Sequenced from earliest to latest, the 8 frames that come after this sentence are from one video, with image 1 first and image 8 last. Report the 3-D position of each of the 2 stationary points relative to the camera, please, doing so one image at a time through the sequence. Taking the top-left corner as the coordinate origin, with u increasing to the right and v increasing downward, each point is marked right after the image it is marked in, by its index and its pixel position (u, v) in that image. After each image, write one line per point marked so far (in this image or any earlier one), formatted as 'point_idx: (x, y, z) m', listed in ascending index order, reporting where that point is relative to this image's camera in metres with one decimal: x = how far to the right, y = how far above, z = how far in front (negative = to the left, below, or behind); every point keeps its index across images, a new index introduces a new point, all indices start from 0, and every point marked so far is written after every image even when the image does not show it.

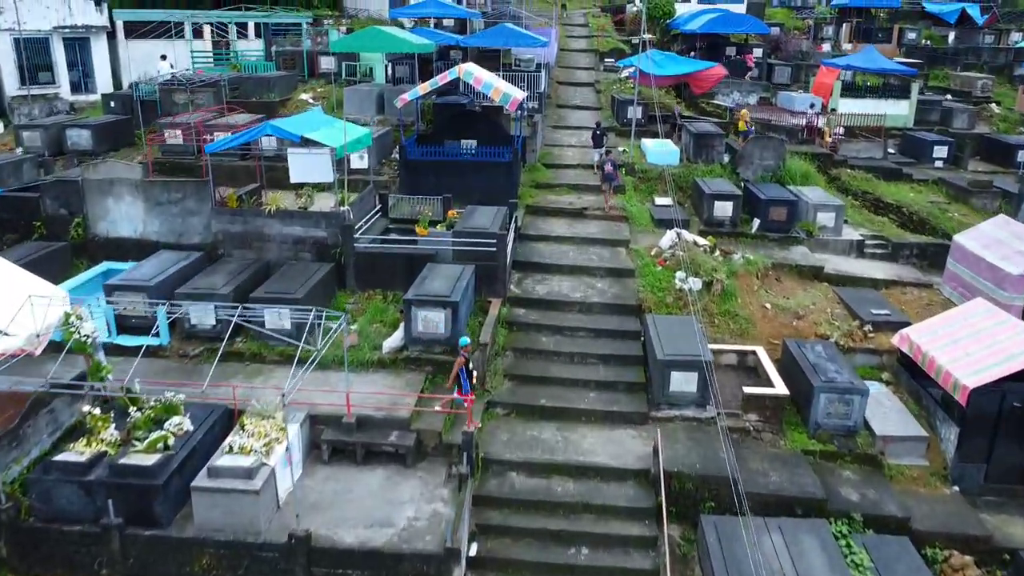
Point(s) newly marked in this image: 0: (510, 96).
0: (0.0, +3.2, +16.5) m
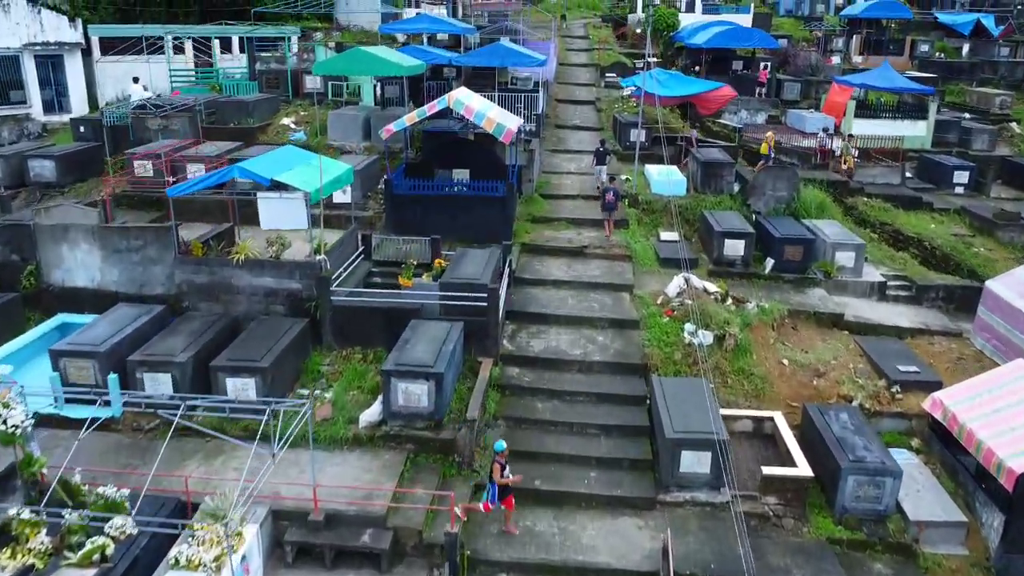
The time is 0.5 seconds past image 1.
0: (-0.1, +2.5, +15.2) m
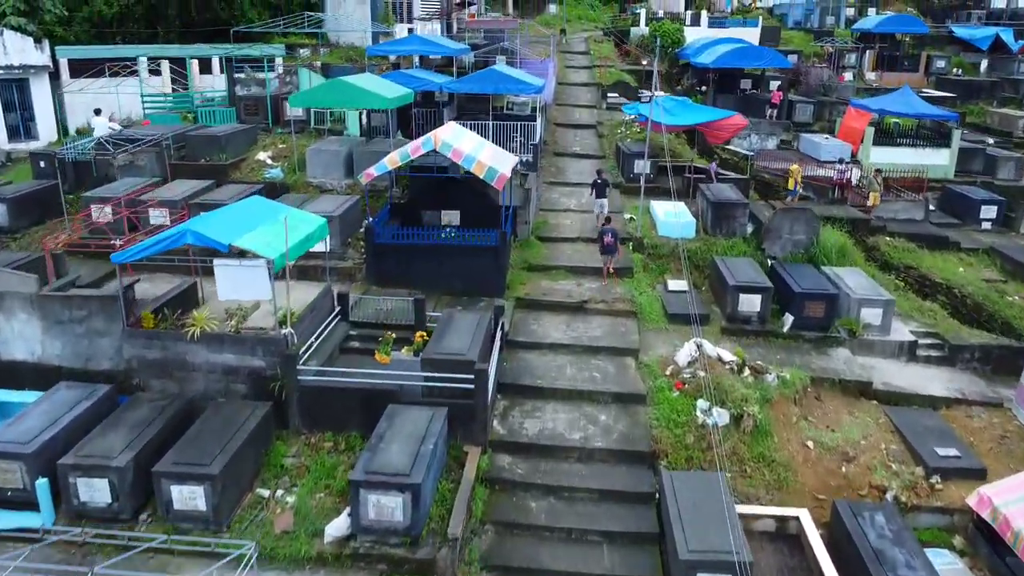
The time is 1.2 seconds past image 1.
0: (-0.2, +1.6, +13.8) m
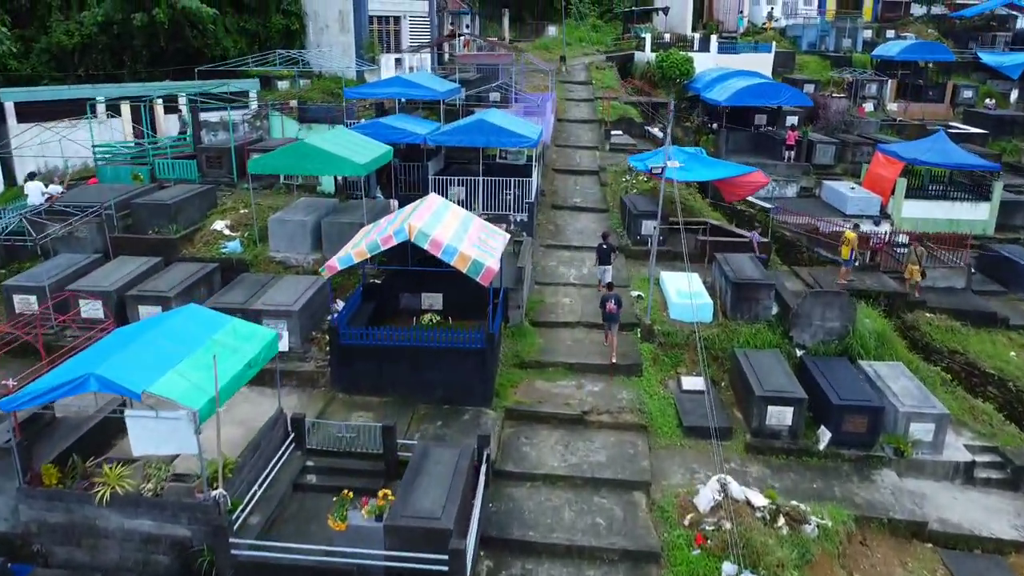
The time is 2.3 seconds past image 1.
0: (-0.4, +0.3, +11.7) m
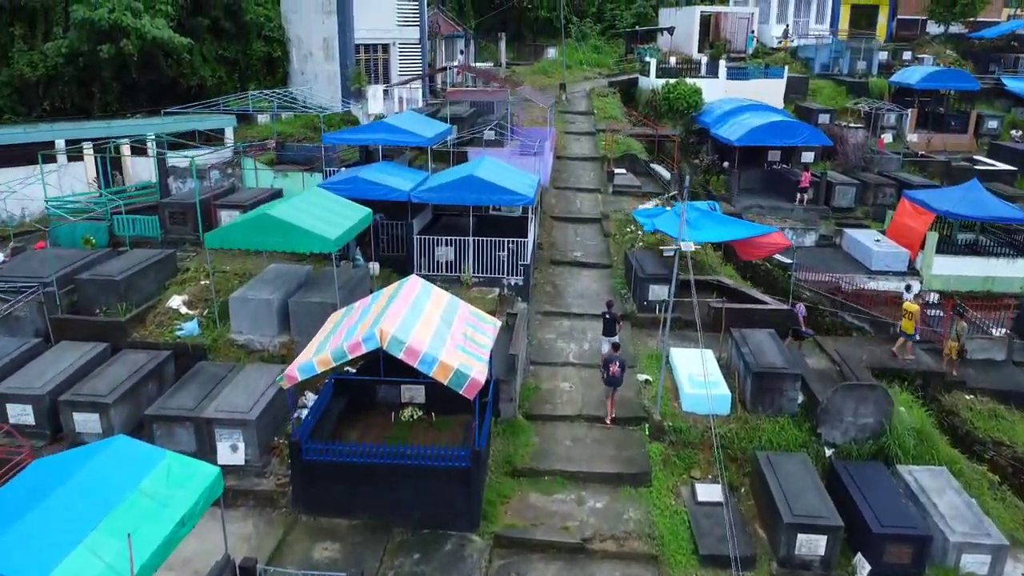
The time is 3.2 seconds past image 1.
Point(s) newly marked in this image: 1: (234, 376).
0: (-0.5, -0.9, +10.1) m
1: (-3.4, -1.1, +12.2) m
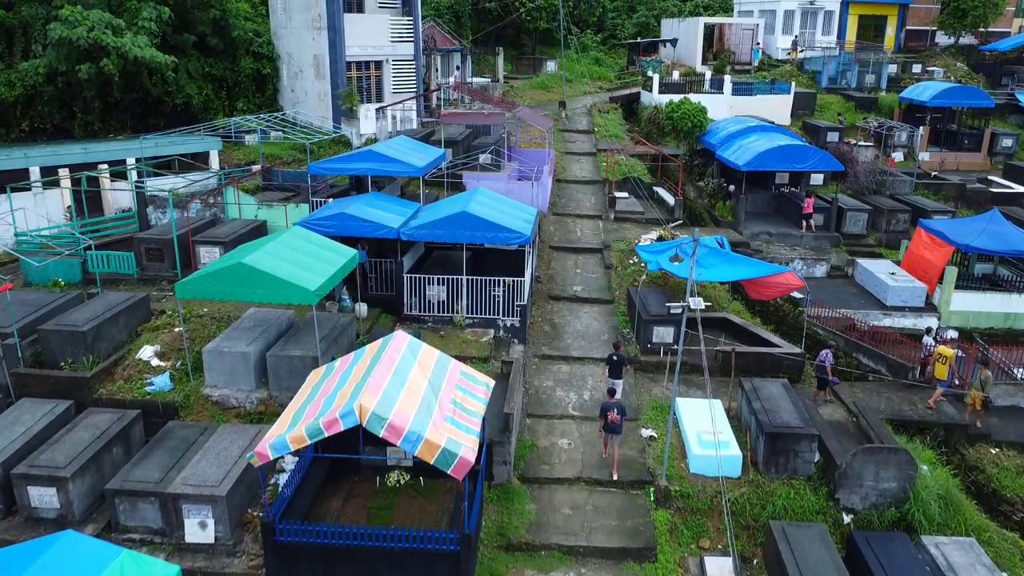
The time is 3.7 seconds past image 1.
0: (-0.5, -1.5, +9.2) m
1: (-3.4, -1.7, +11.3) m
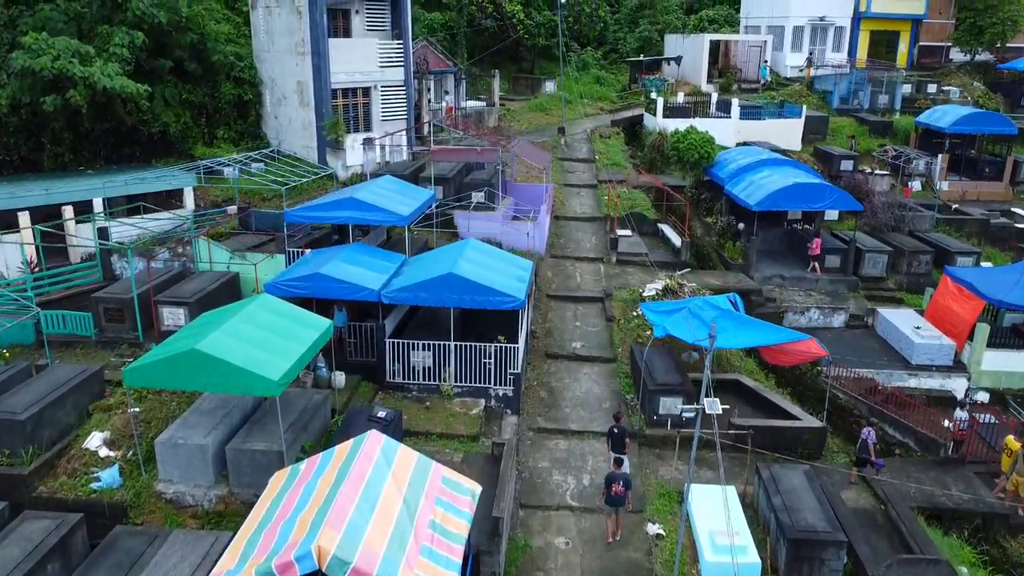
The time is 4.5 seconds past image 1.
0: (-0.6, -2.5, +7.8) m
1: (-3.5, -2.6, +9.9) m
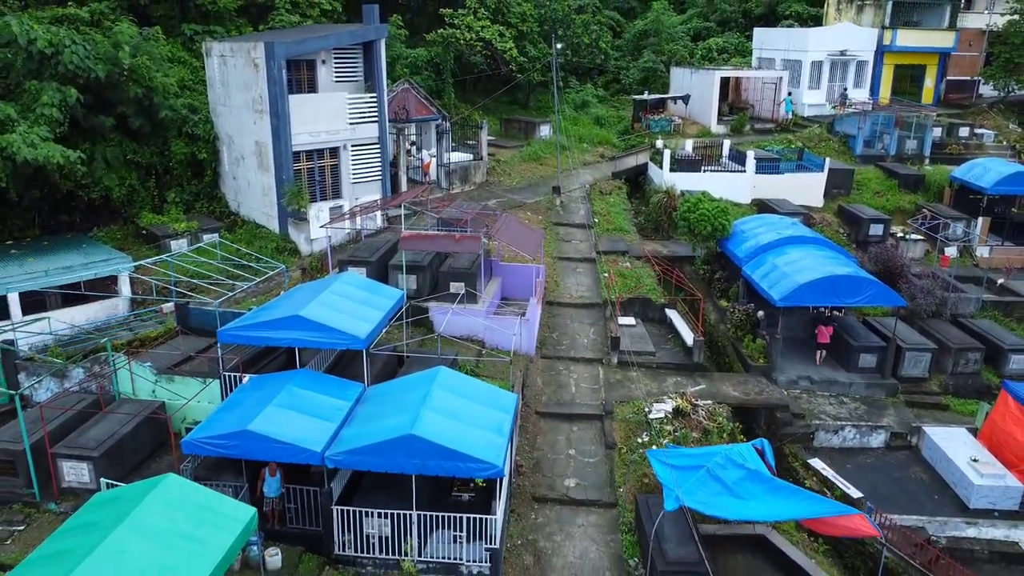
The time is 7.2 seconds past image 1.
0: (-0.9, -4.2, +5.2) m
1: (-3.8, -4.4, +7.3) m
